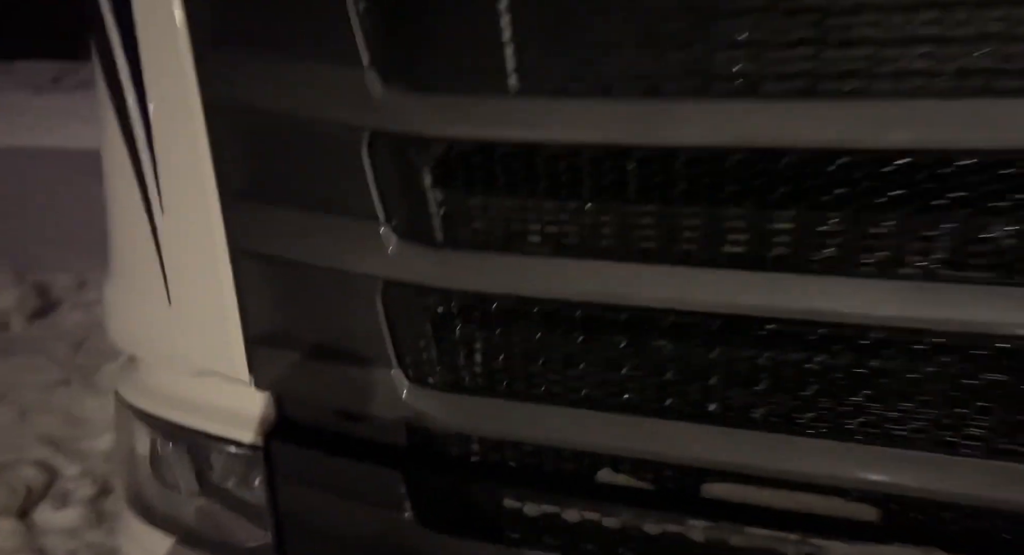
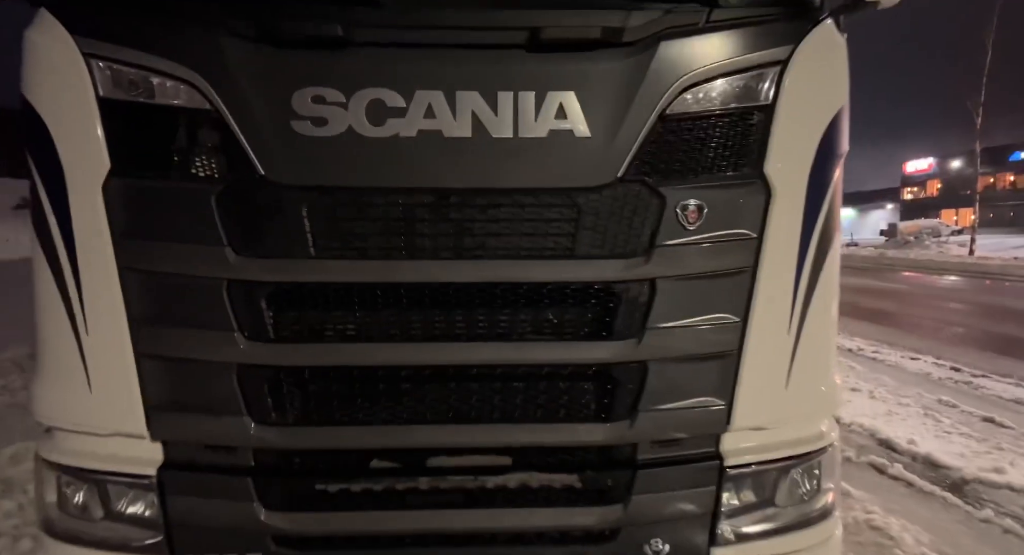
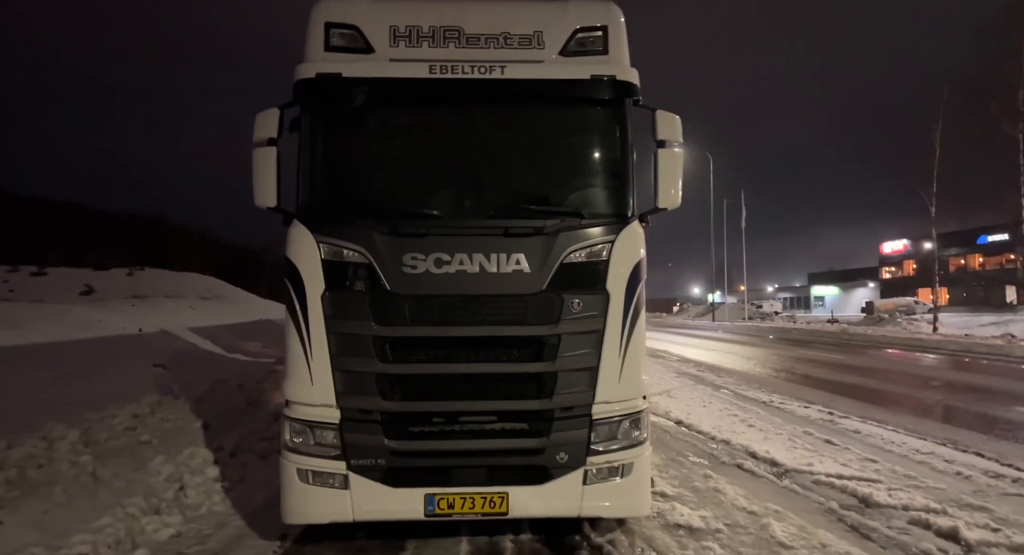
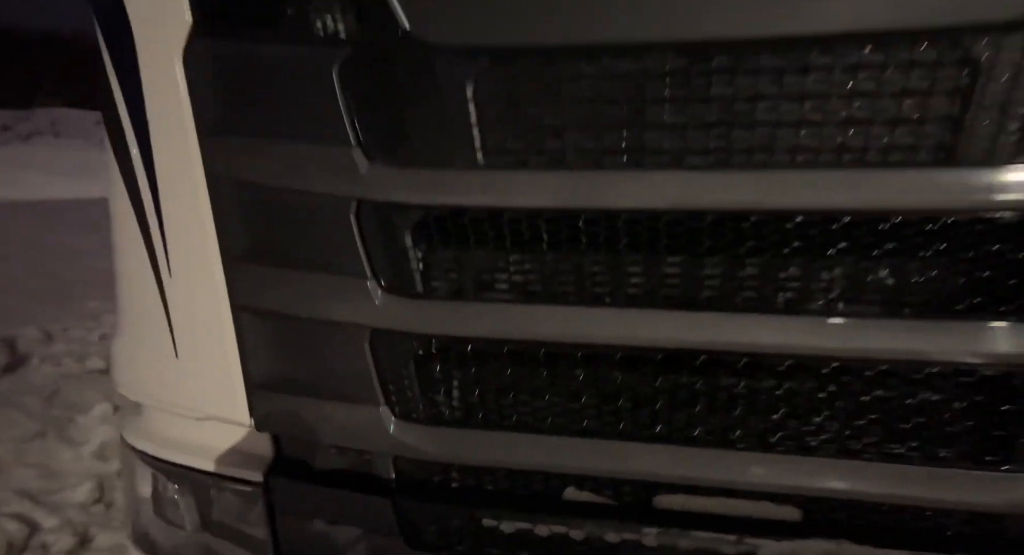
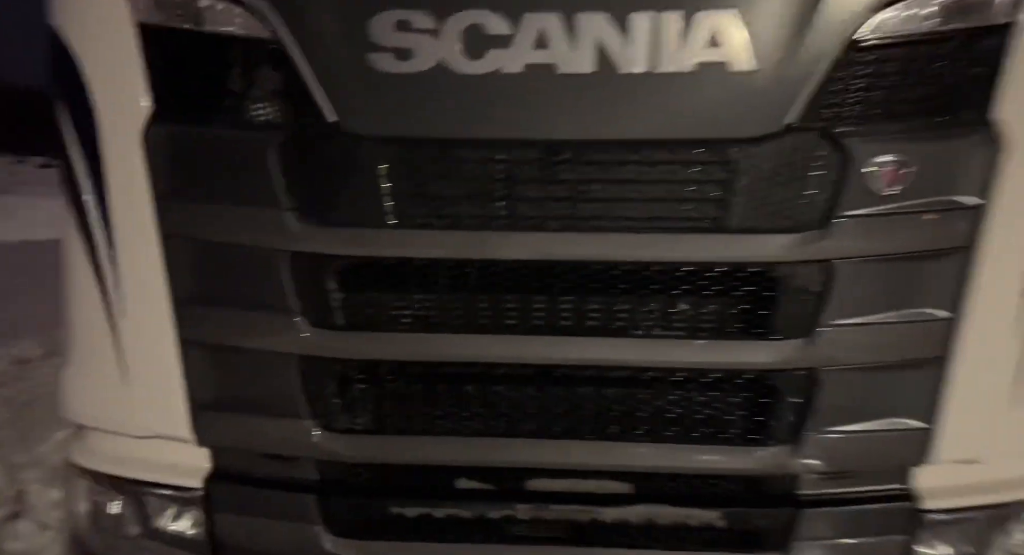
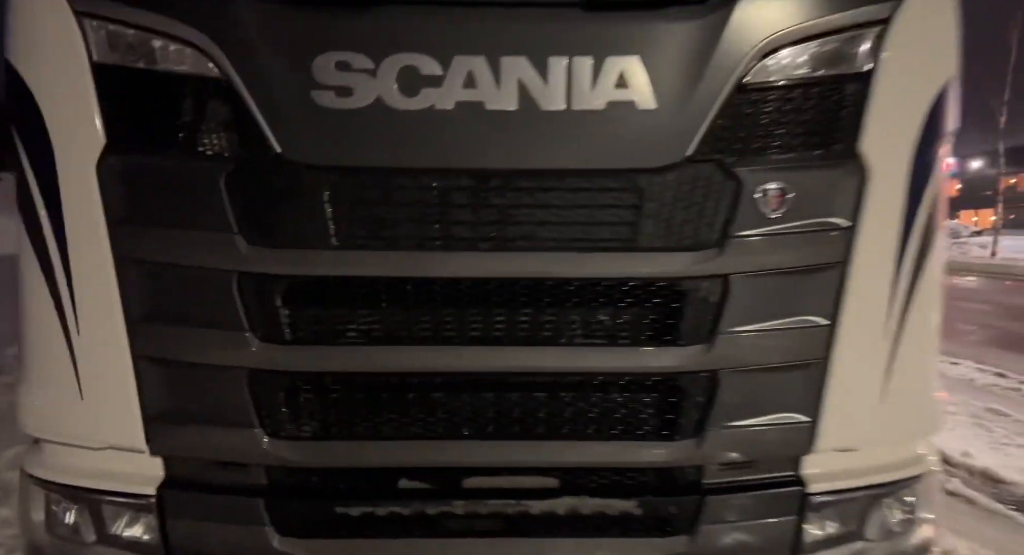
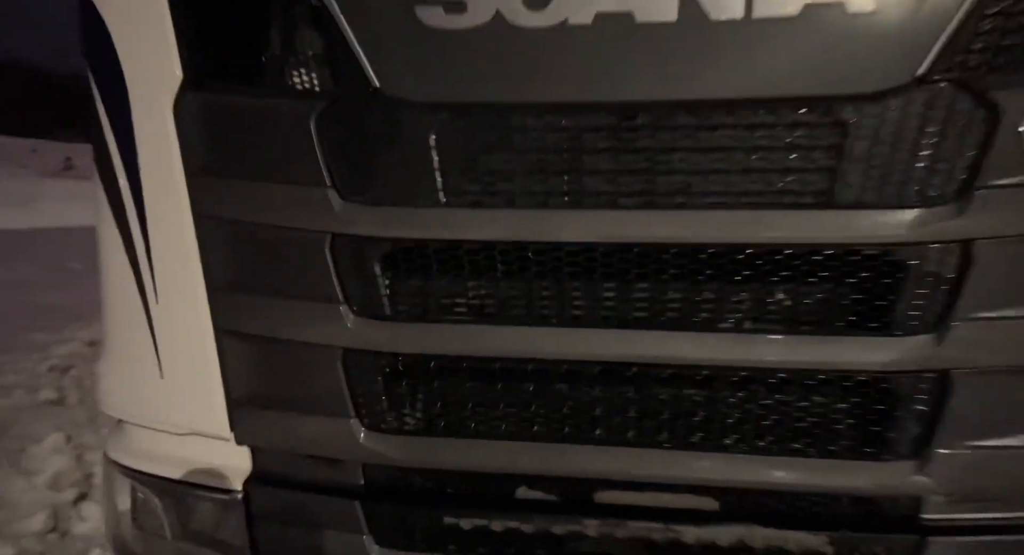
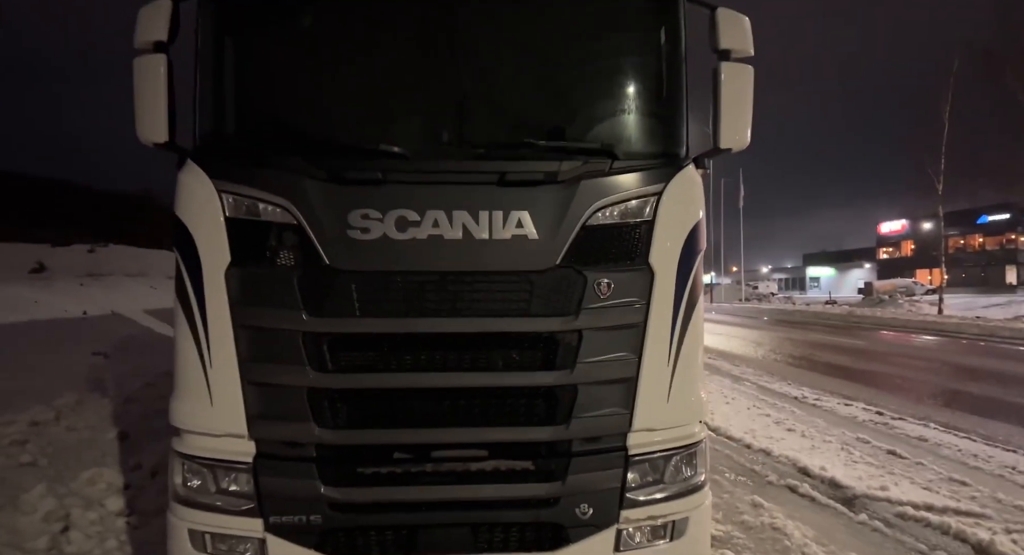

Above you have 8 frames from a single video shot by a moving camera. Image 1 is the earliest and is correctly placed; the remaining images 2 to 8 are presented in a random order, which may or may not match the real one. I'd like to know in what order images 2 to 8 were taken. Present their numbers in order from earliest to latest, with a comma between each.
4, 7, 5, 6, 2, 8, 3
